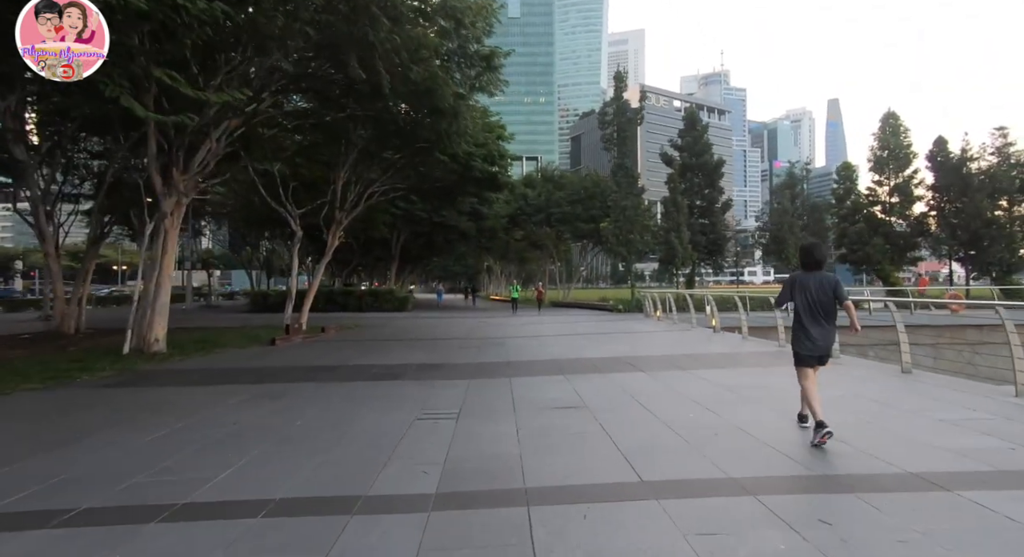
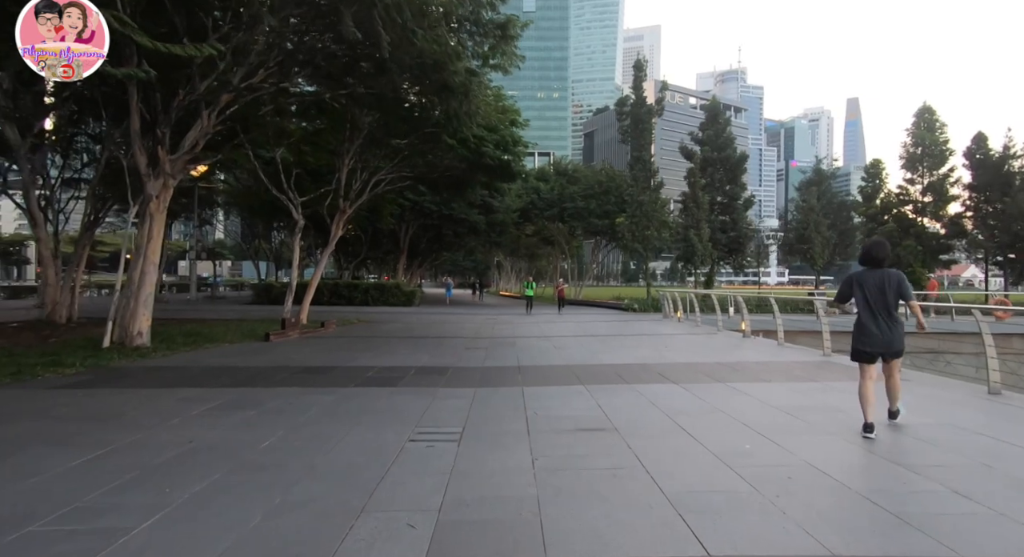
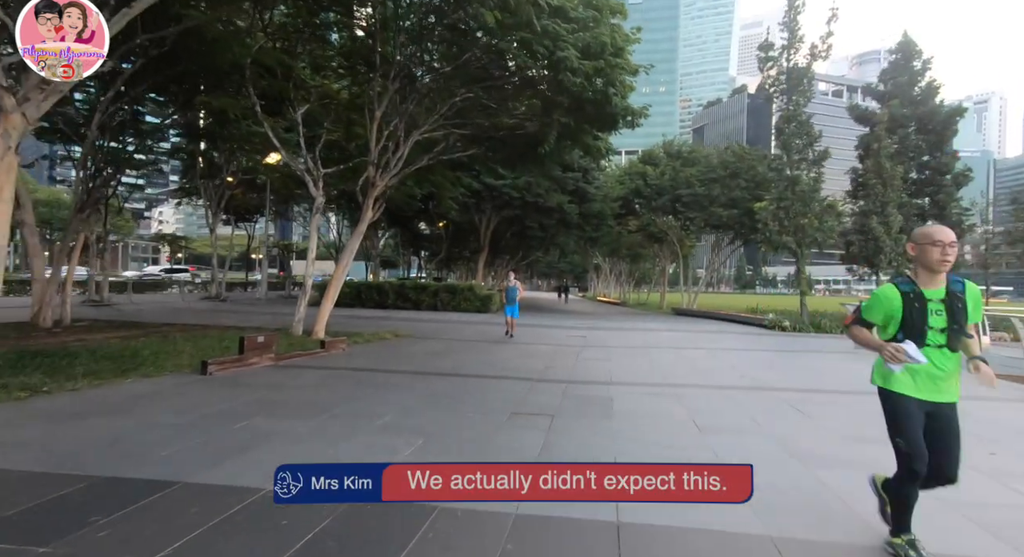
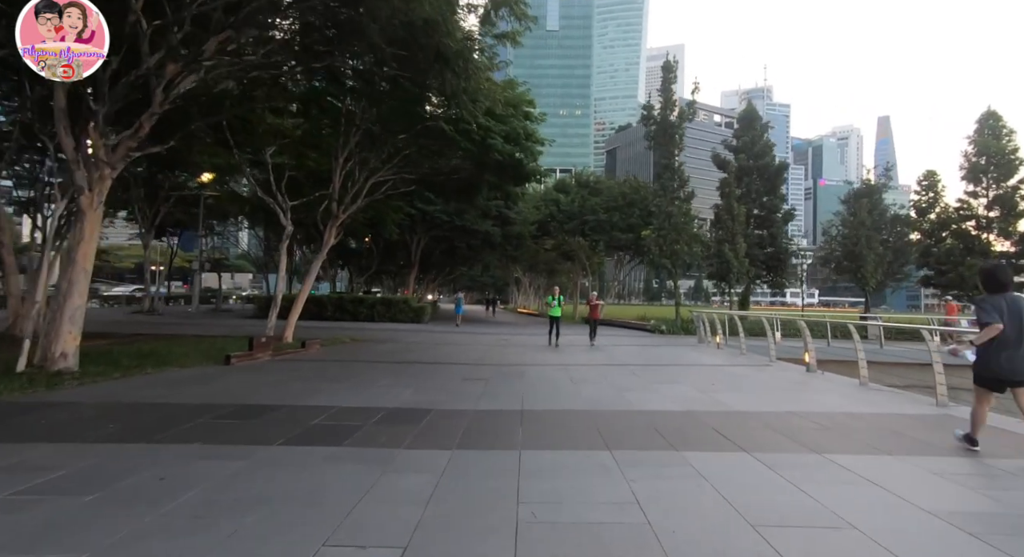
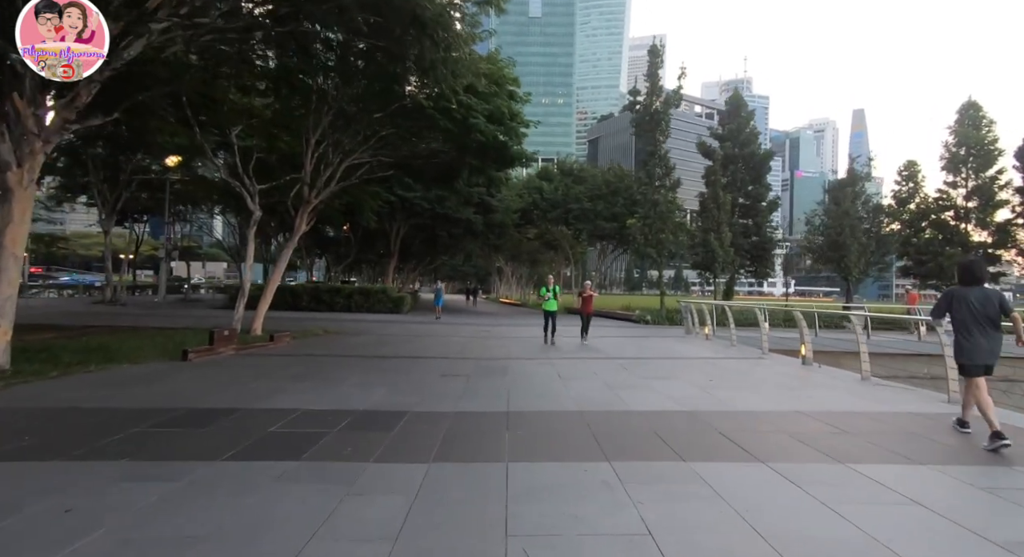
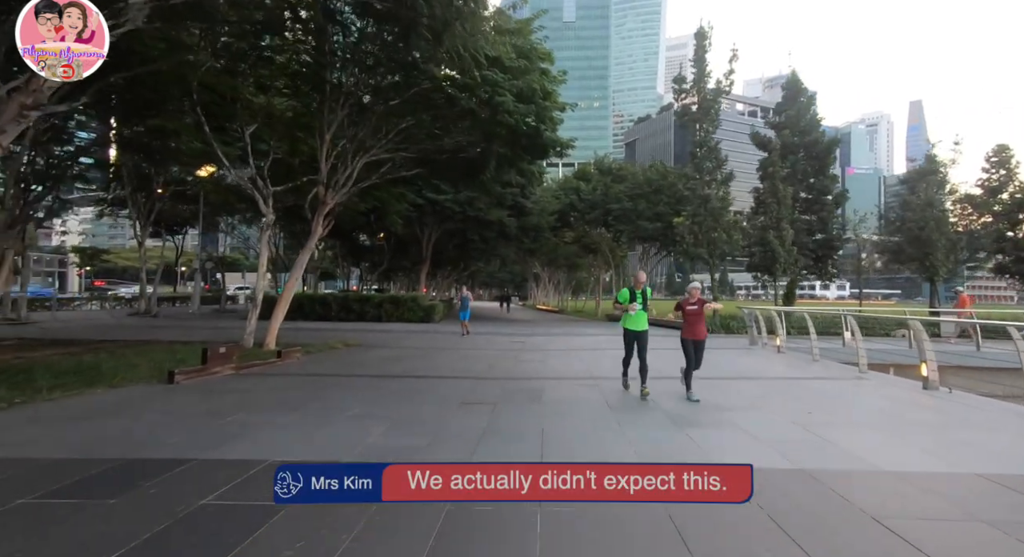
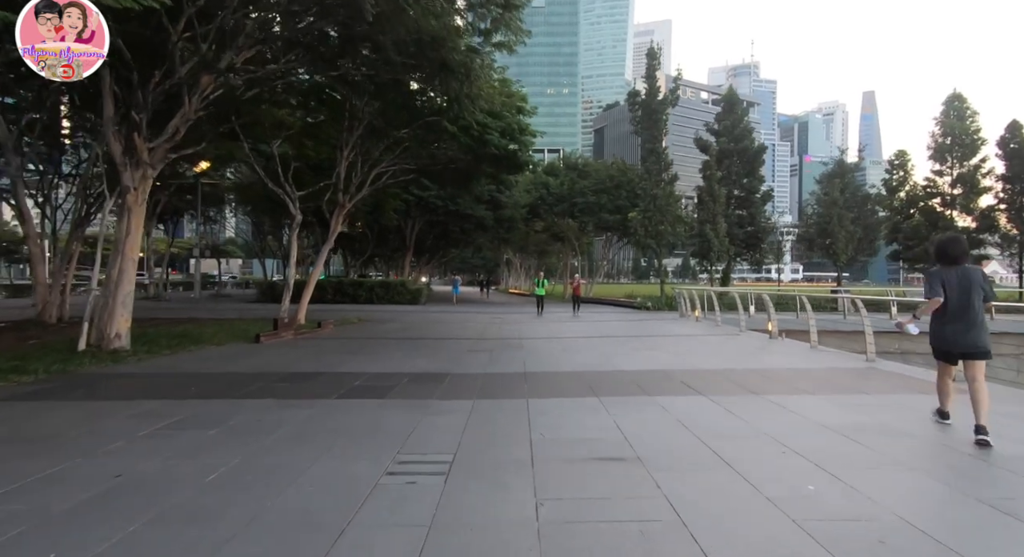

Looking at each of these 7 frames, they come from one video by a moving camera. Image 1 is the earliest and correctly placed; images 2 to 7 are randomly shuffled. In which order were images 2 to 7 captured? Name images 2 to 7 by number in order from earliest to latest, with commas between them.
2, 7, 4, 5, 6, 3
